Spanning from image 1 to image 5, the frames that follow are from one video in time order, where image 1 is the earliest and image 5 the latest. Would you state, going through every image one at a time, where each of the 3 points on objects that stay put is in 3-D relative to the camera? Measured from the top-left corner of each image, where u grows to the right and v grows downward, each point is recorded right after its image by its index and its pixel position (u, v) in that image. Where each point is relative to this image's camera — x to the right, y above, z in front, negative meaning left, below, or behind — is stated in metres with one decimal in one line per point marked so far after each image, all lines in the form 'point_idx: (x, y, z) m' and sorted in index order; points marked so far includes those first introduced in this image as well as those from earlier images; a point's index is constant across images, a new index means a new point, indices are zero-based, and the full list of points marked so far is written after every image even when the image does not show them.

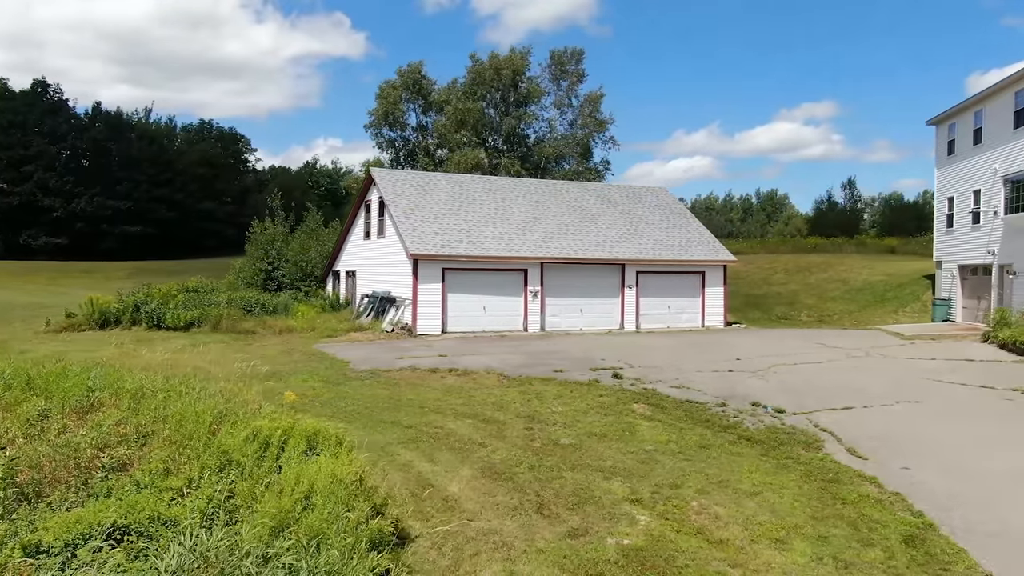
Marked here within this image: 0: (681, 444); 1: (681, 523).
0: (+2.5, -2.4, +11.8) m
1: (+2.0, -2.8, +9.1) m
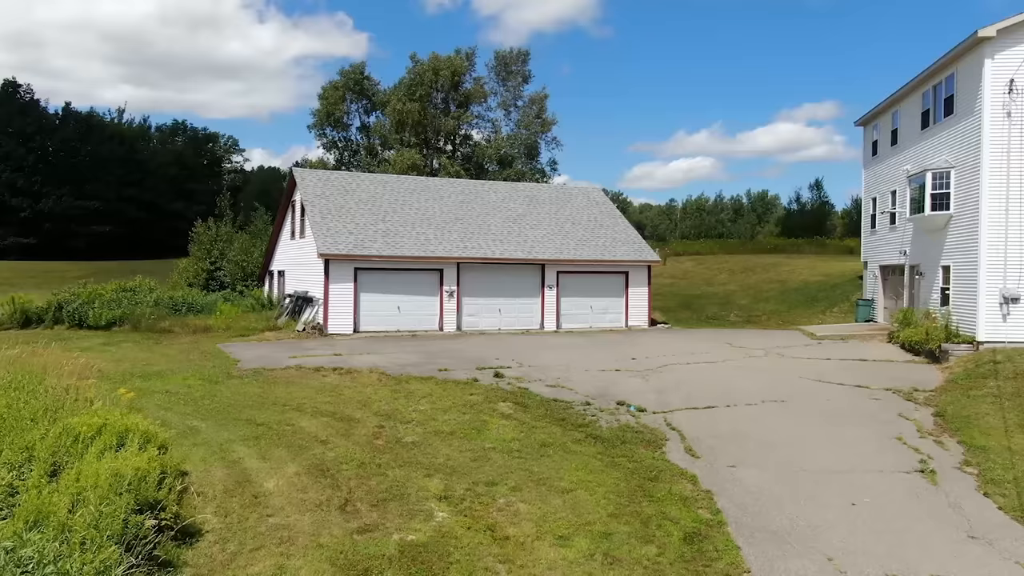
0: (+0.1, -2.4, +11.9) m
1: (-0.4, -2.8, +9.2) m
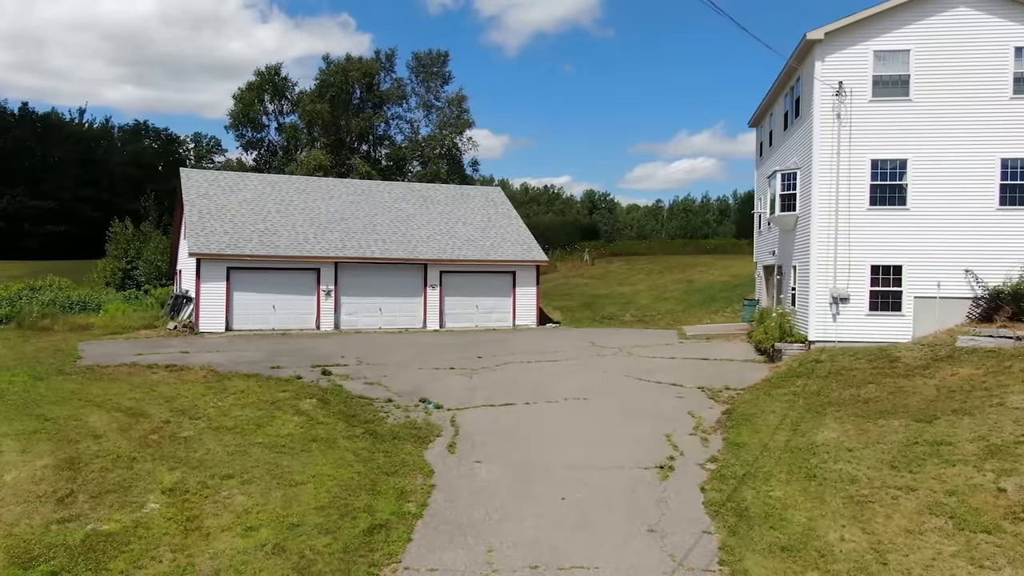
0: (-3.5, -2.4, +12.2) m
1: (-4.1, -2.7, +9.5) m
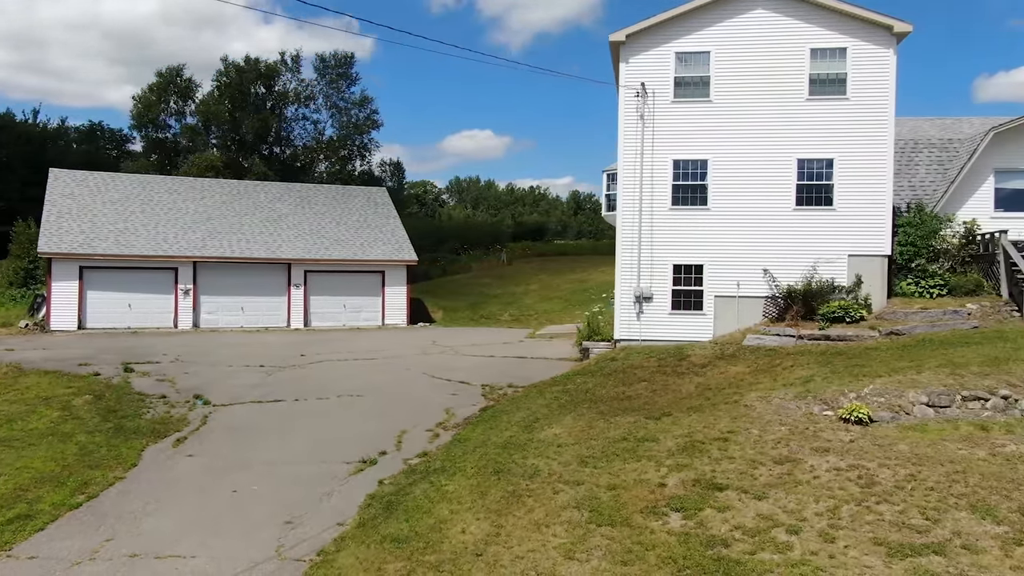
0: (-7.7, -2.3, +12.5) m
1: (-8.3, -2.7, +9.8) m
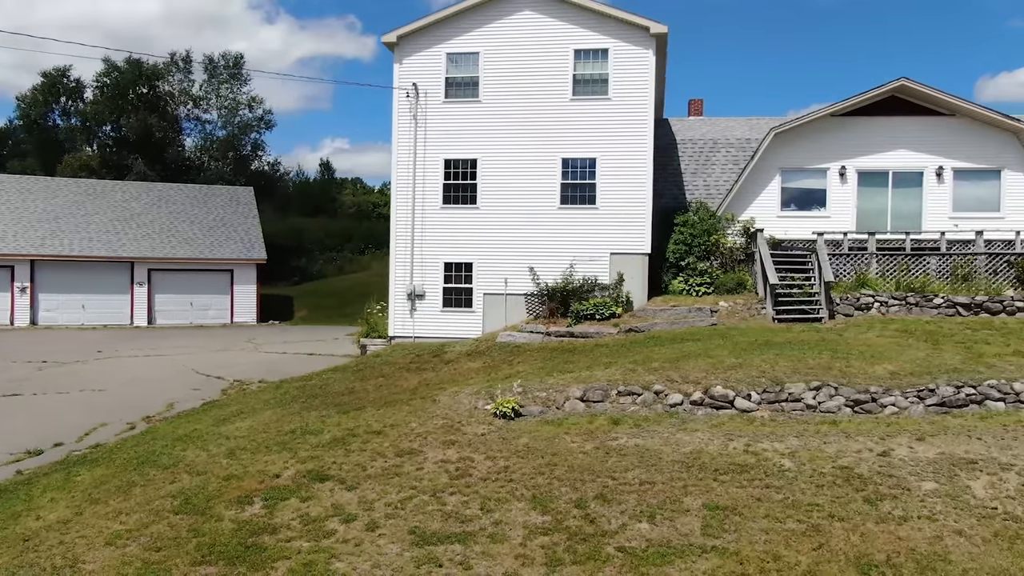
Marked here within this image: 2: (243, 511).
0: (-12.7, -2.3, +12.8) m
1: (-13.4, -2.6, +10.1) m
2: (-3.3, -2.7, +9.3) m
